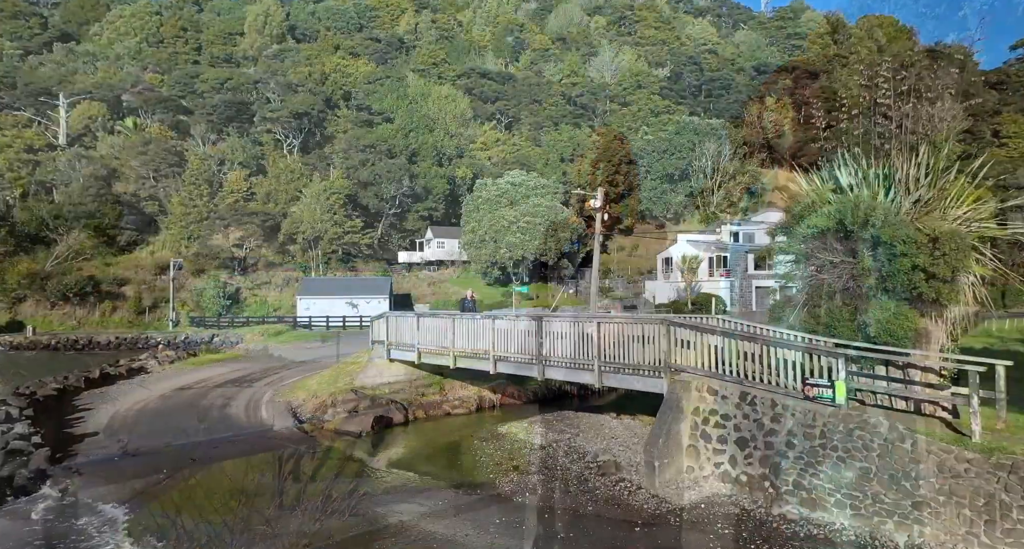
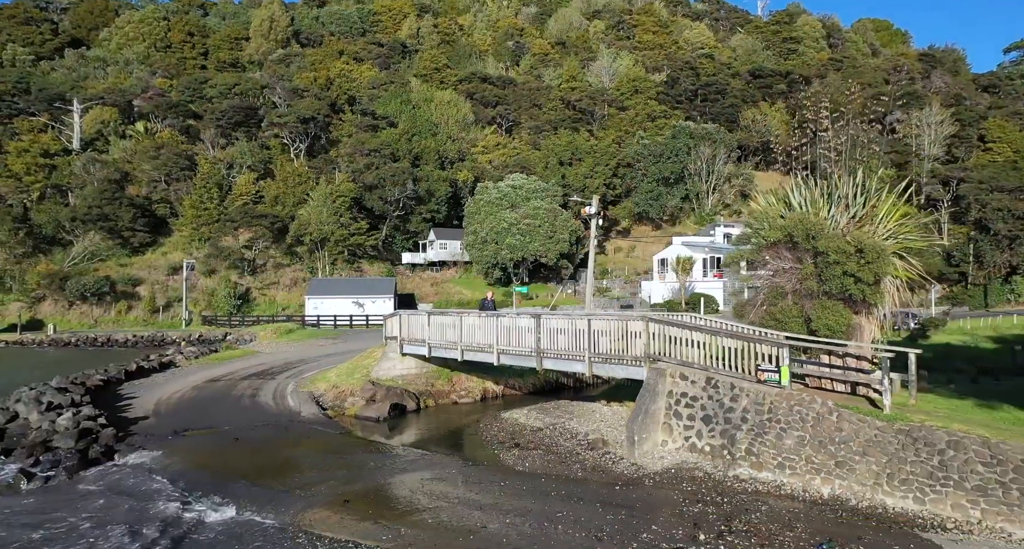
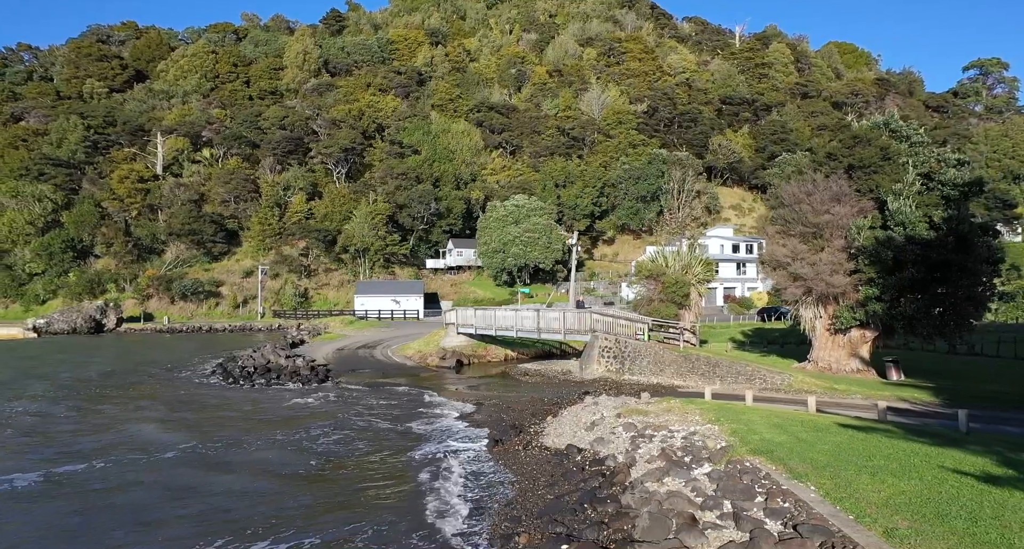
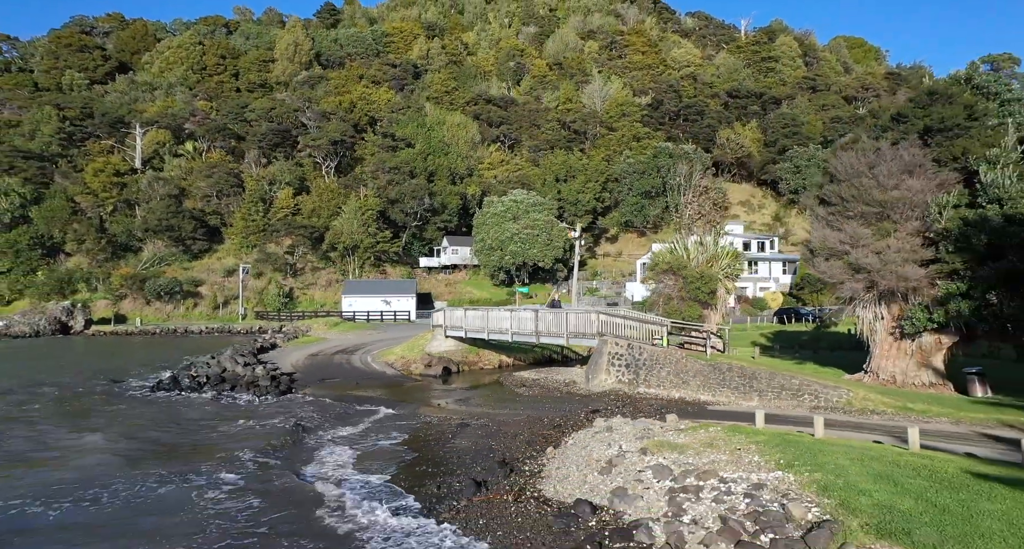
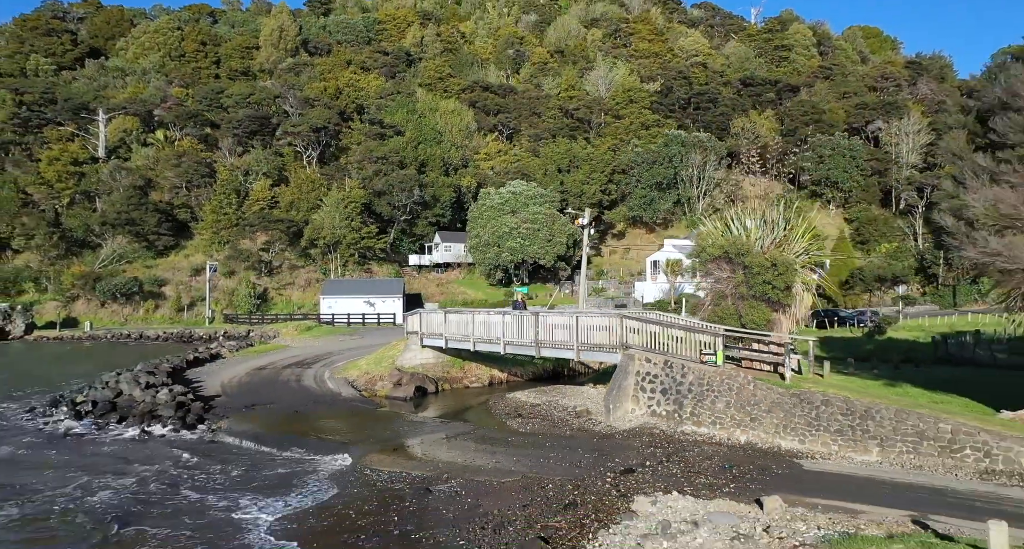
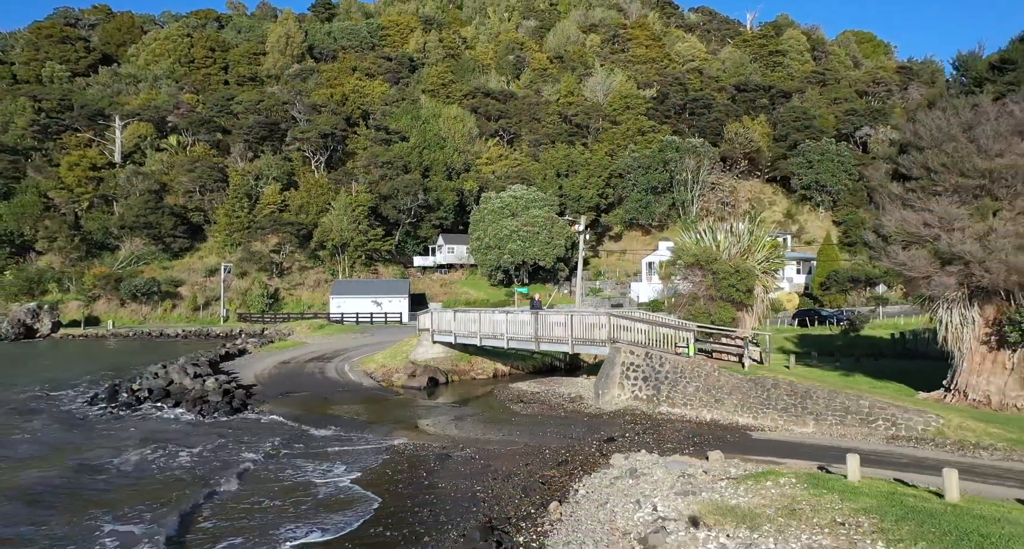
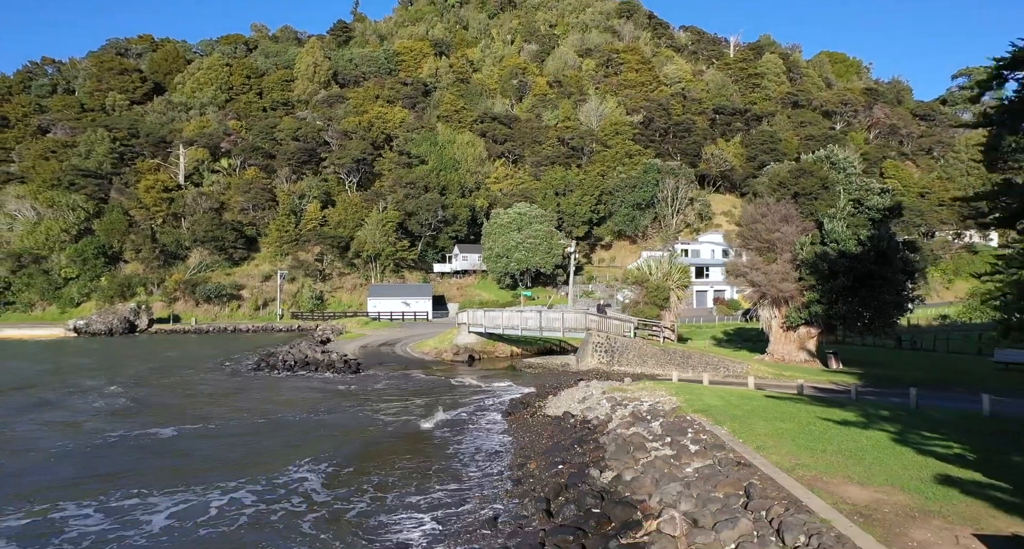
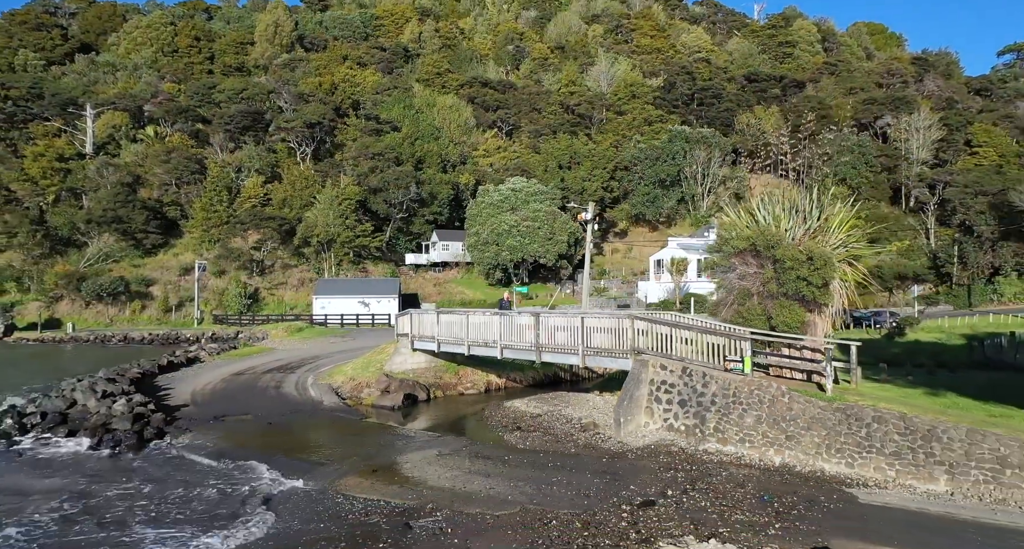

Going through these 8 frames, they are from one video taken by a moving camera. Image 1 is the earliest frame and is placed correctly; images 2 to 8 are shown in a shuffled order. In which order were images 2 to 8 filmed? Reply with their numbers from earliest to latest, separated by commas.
2, 8, 5, 6, 4, 3, 7
